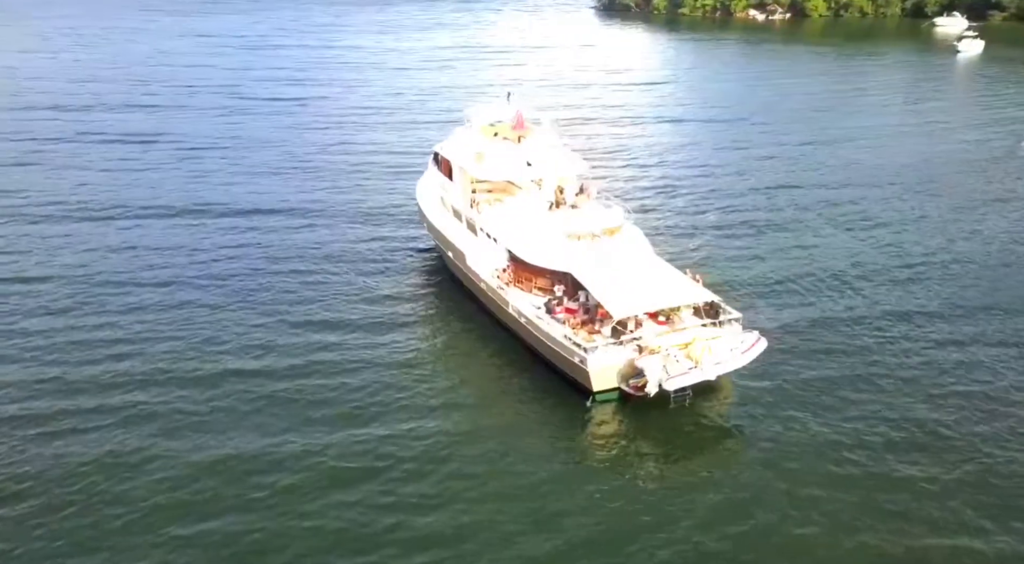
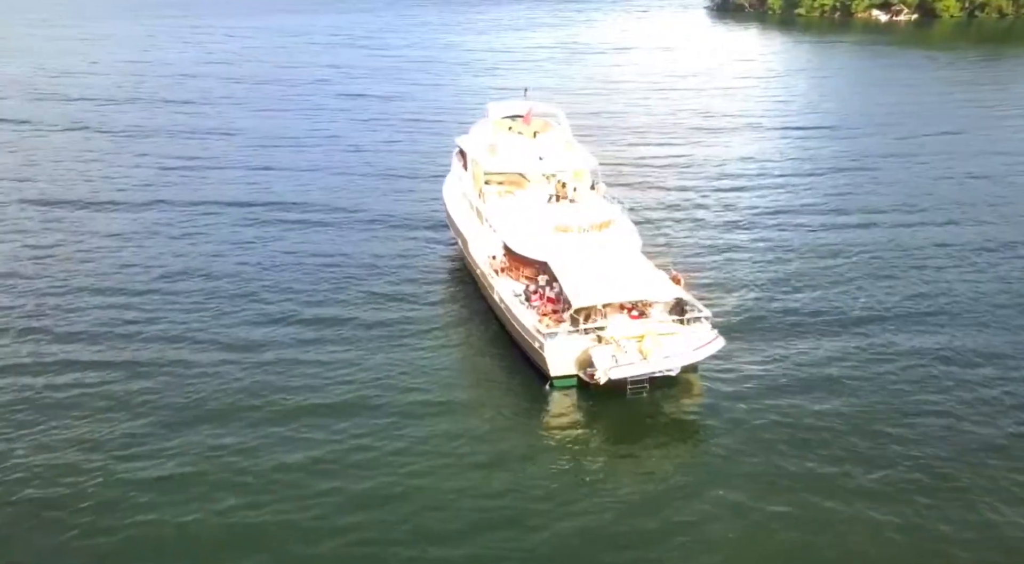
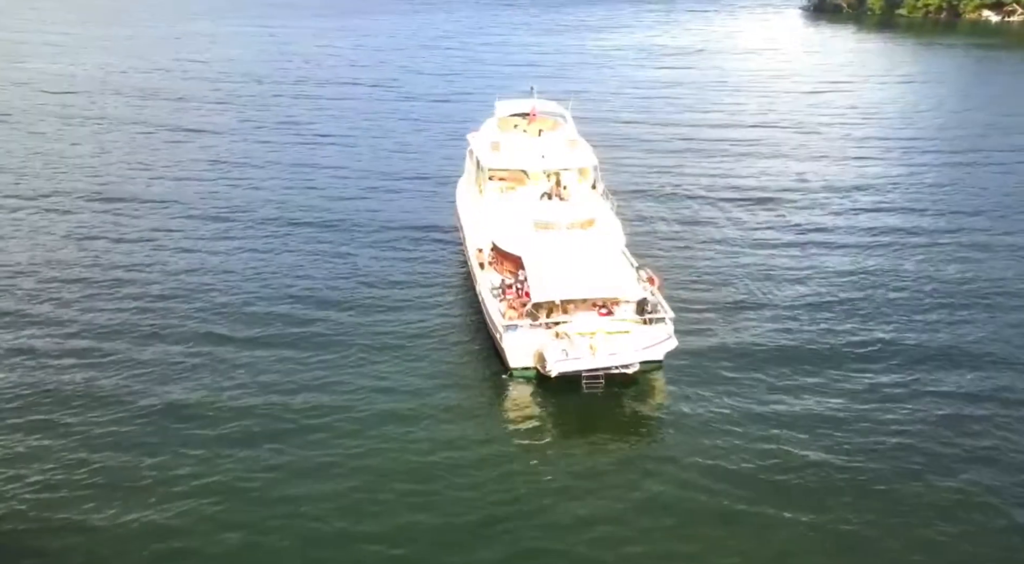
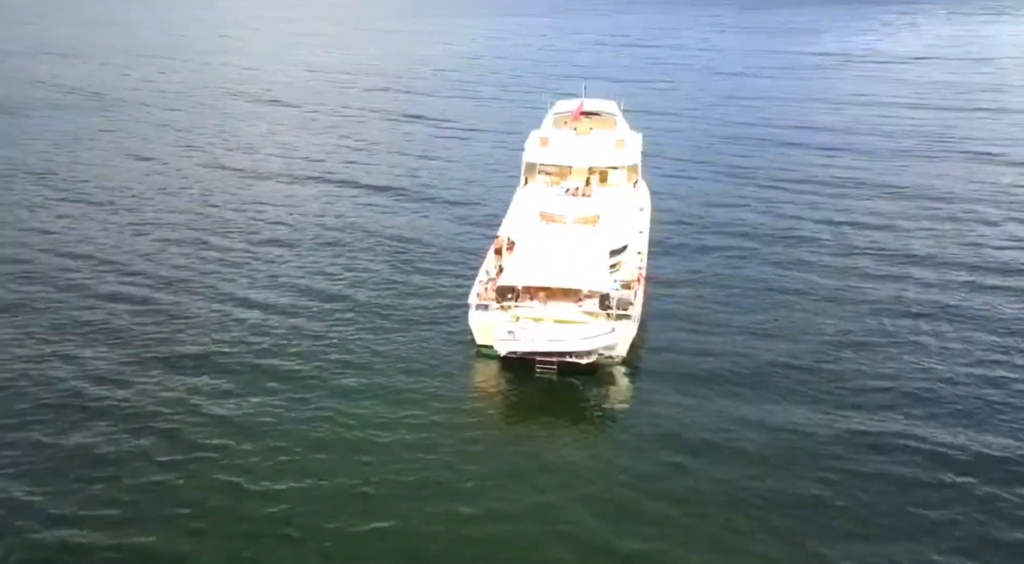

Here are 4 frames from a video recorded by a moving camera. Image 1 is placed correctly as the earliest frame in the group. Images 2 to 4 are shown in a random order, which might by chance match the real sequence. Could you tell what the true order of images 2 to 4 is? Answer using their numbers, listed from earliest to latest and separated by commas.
2, 3, 4
